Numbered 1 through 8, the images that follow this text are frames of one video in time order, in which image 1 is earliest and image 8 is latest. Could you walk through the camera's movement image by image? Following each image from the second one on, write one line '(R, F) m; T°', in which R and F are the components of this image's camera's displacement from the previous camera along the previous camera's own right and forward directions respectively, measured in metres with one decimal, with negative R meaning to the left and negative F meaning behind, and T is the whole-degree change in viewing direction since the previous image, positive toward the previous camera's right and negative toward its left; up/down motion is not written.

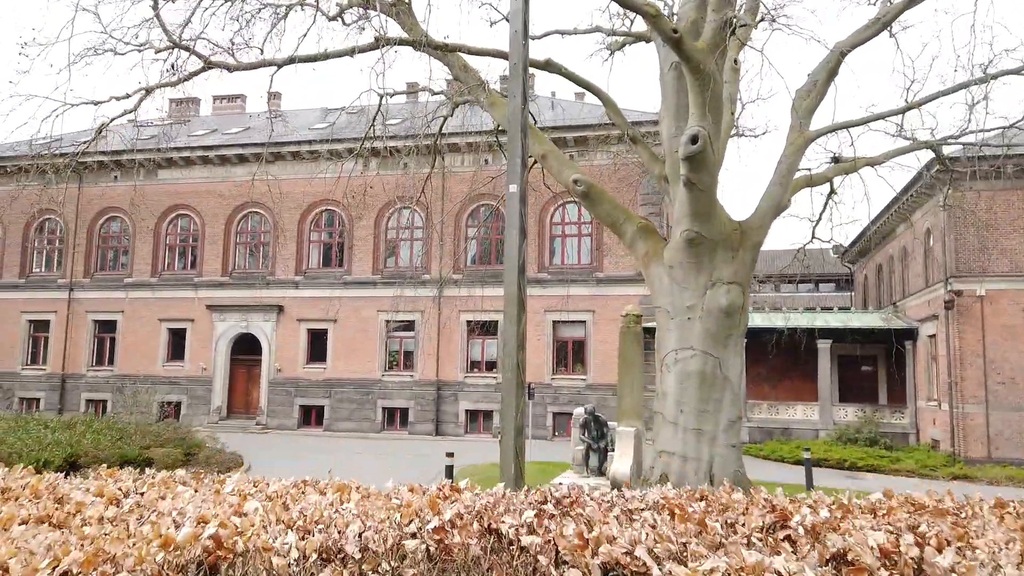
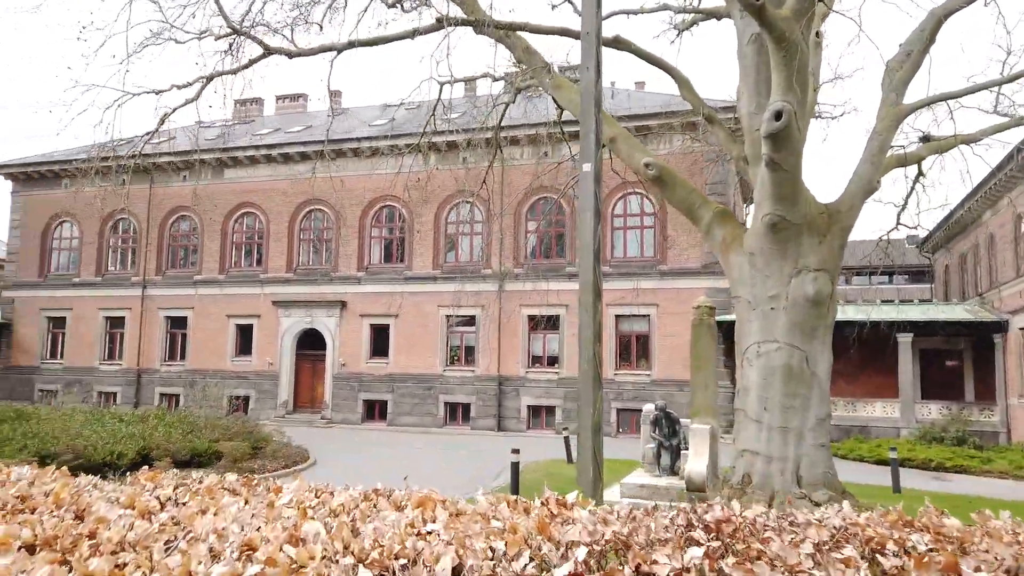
(-0.1, +0.3) m; -5°
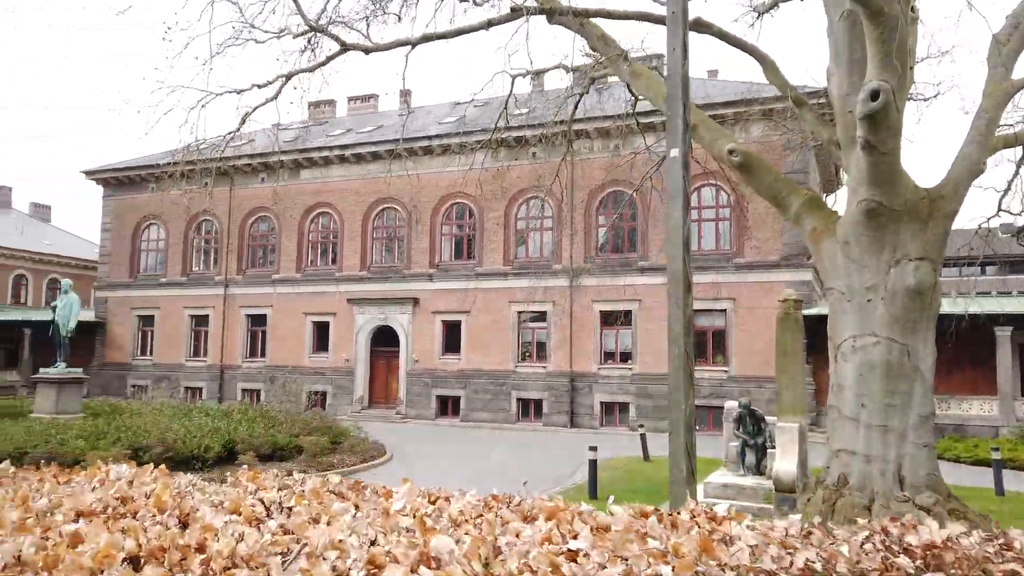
(-0.1, +0.1) m; -5°
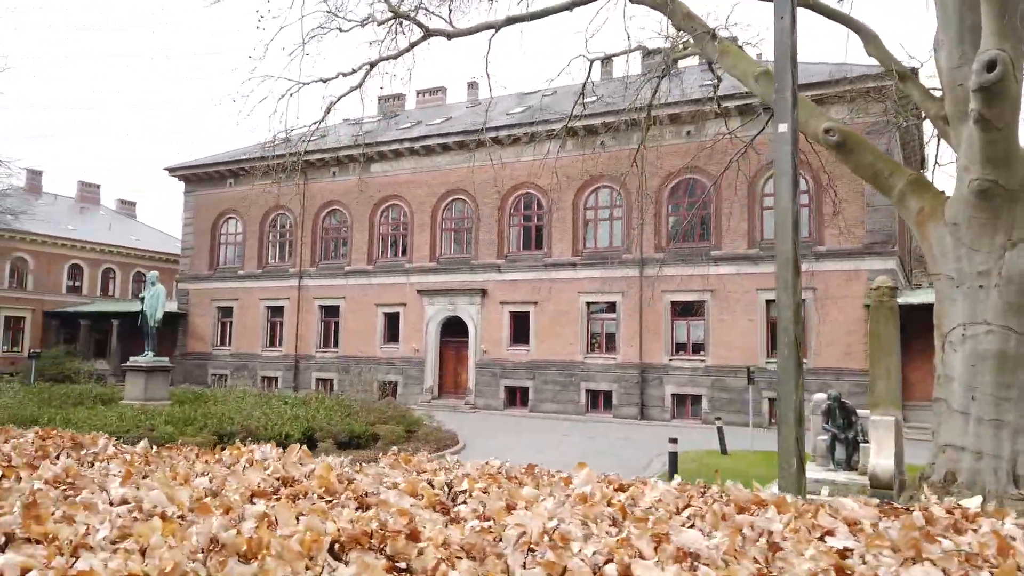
(-0.2, +0.1) m; -5°
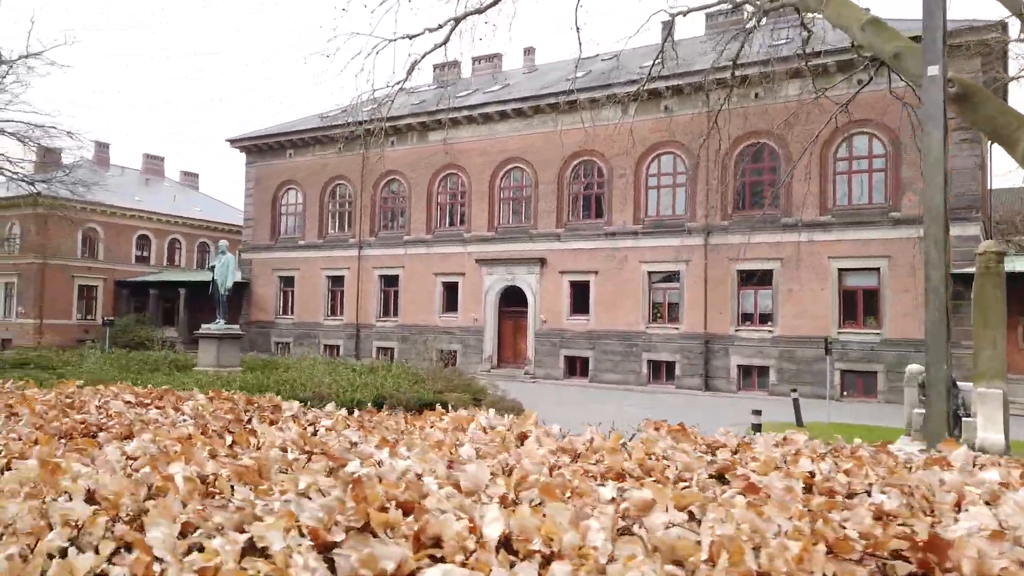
(-0.3, +0.2) m; -4°
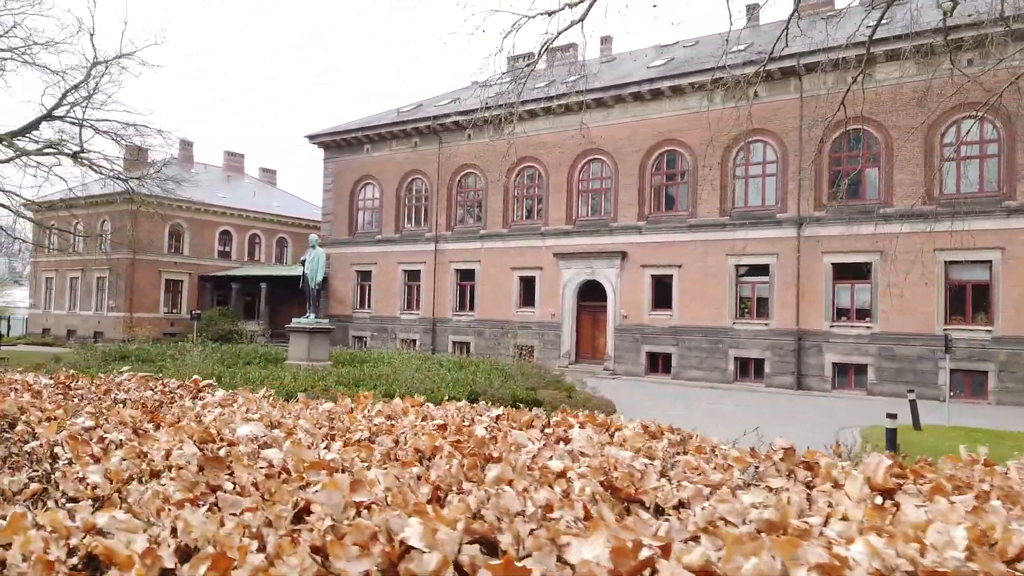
(-0.6, +0.3) m; -5°
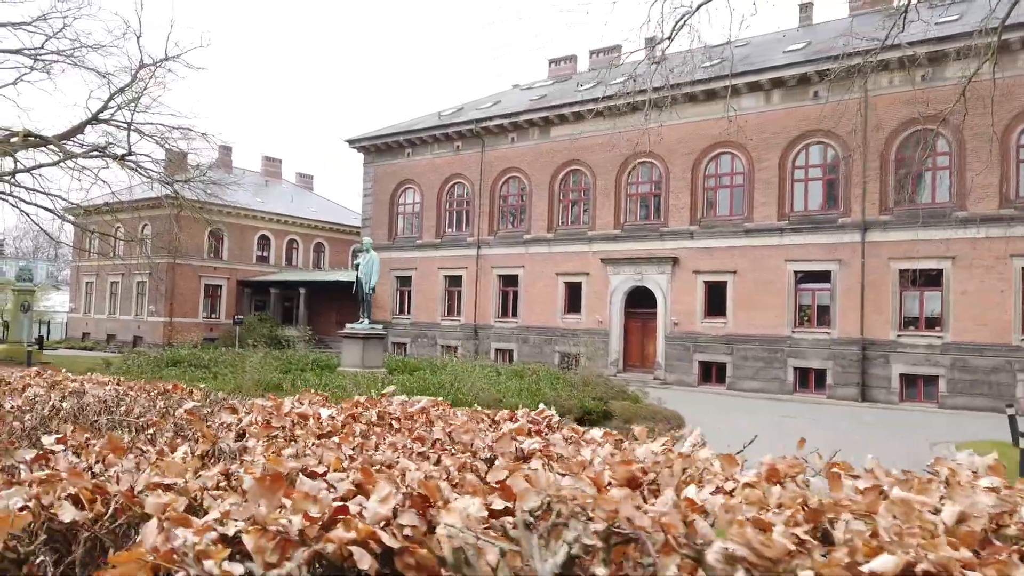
(-0.8, +0.6) m; -2°
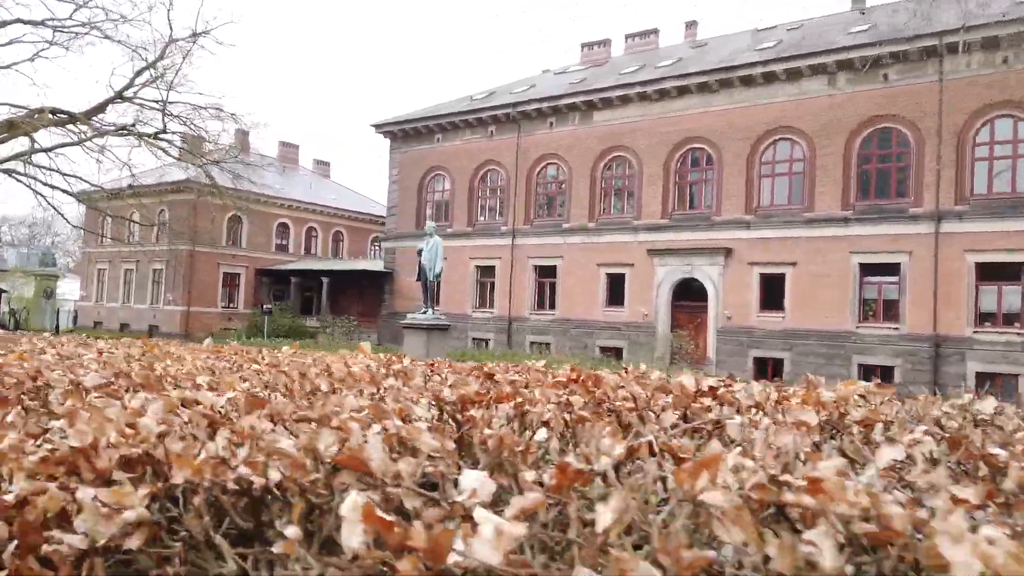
(-1.5, +1.0) m; 0°
